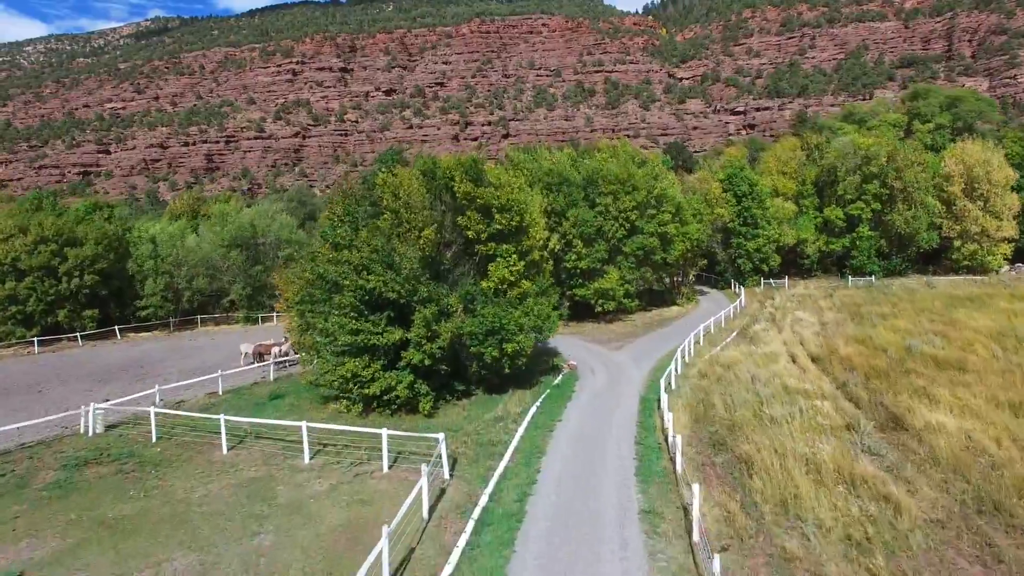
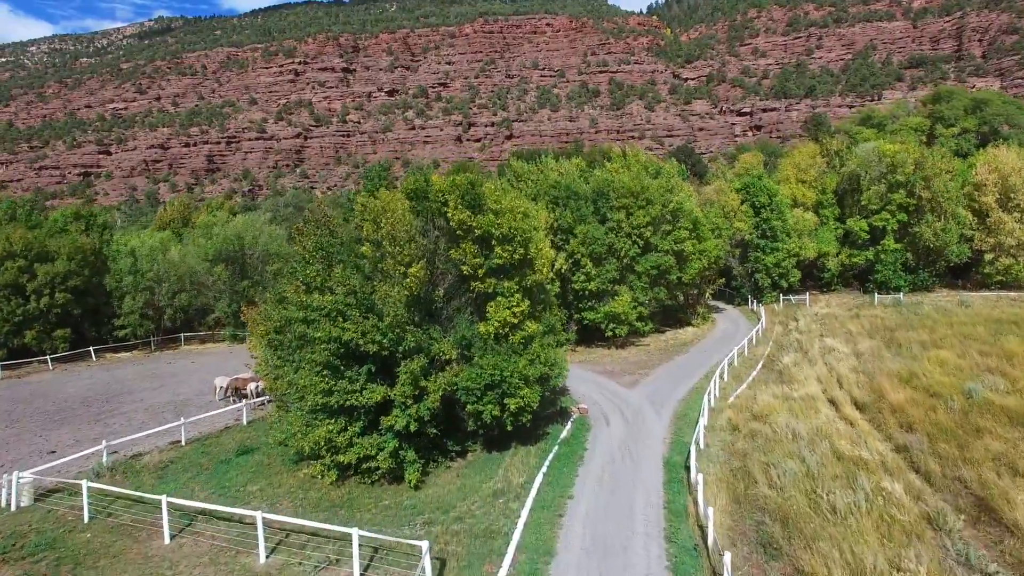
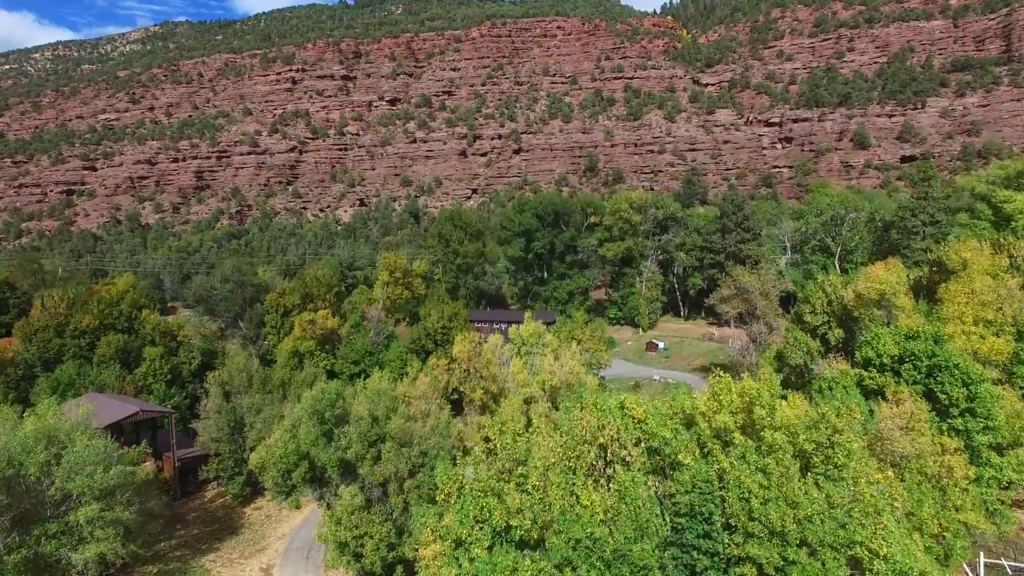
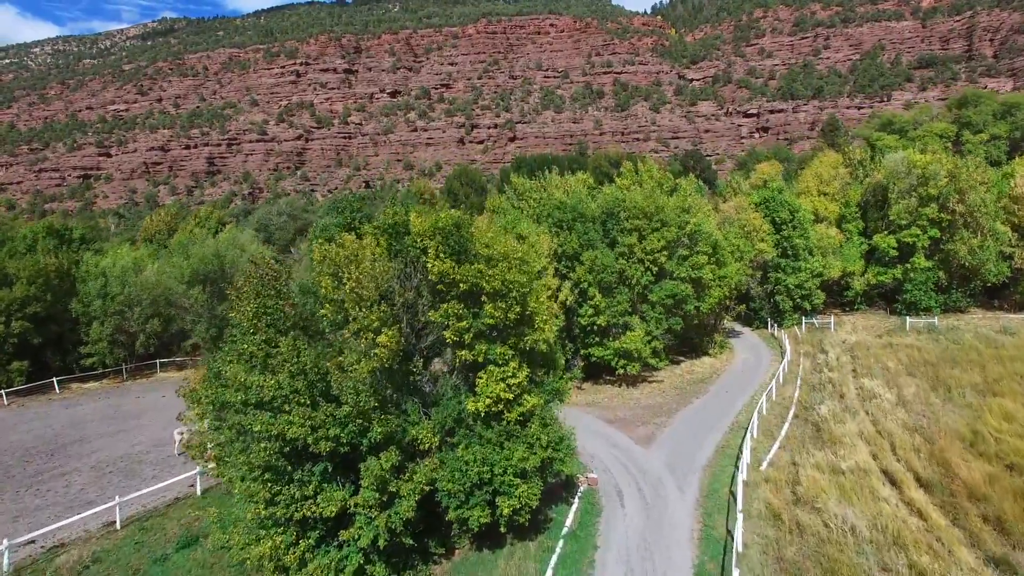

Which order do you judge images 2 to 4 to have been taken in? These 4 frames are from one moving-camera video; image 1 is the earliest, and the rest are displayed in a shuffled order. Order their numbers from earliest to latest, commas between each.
2, 4, 3
